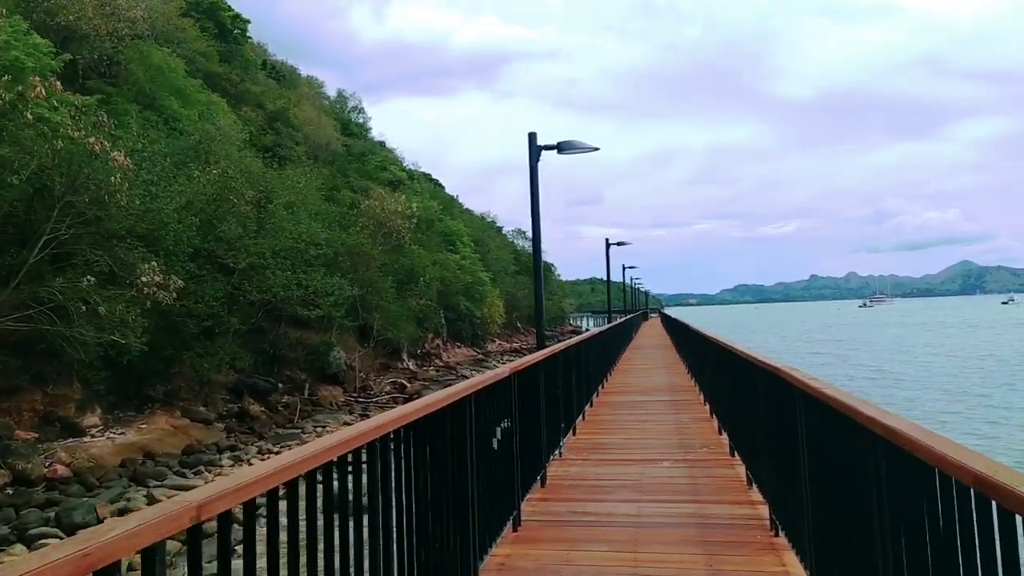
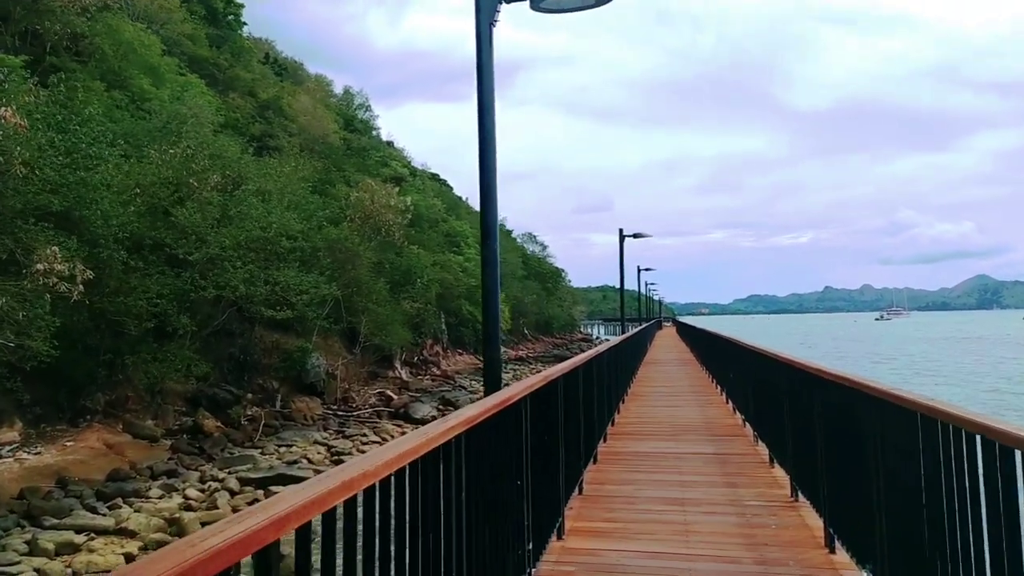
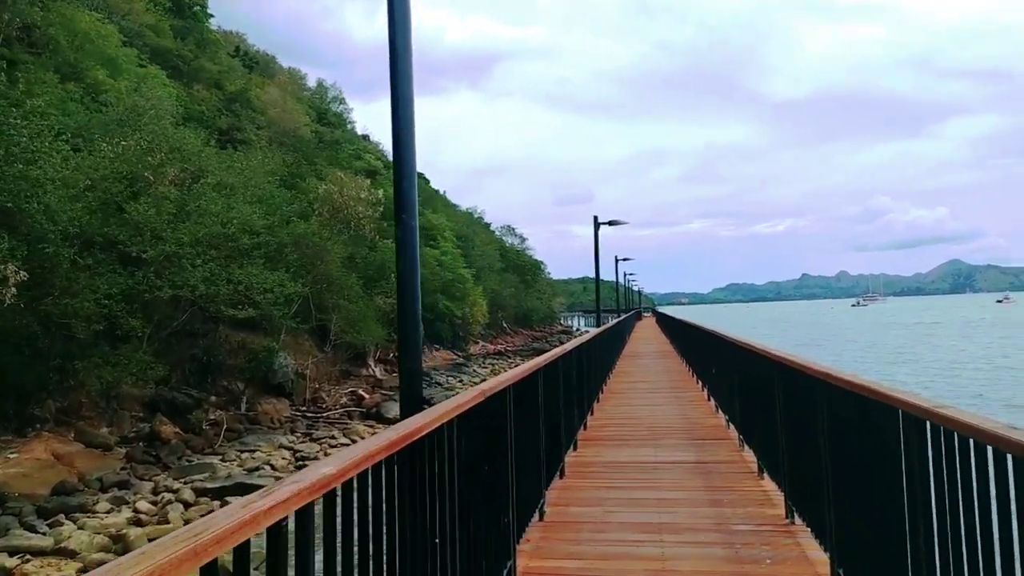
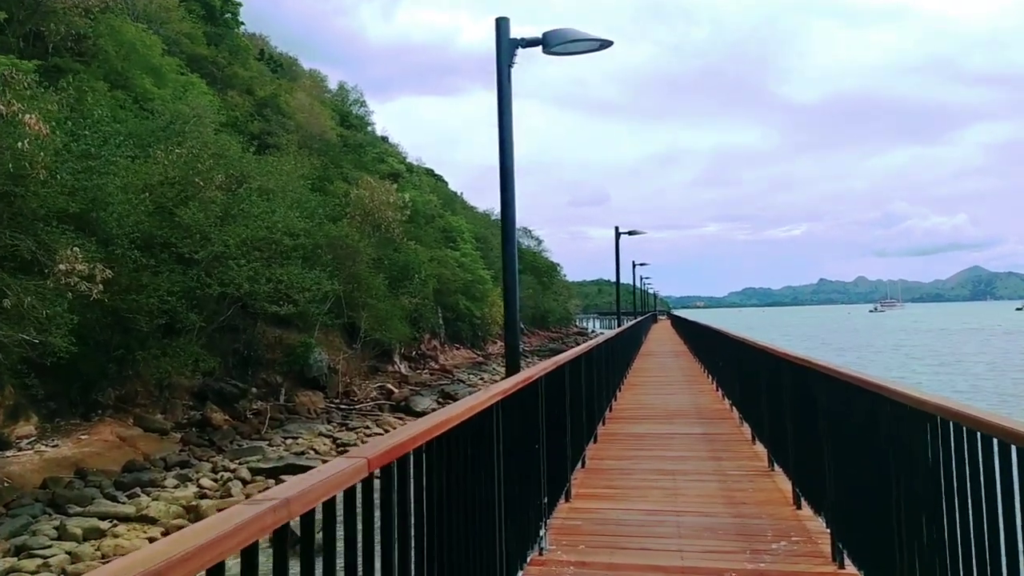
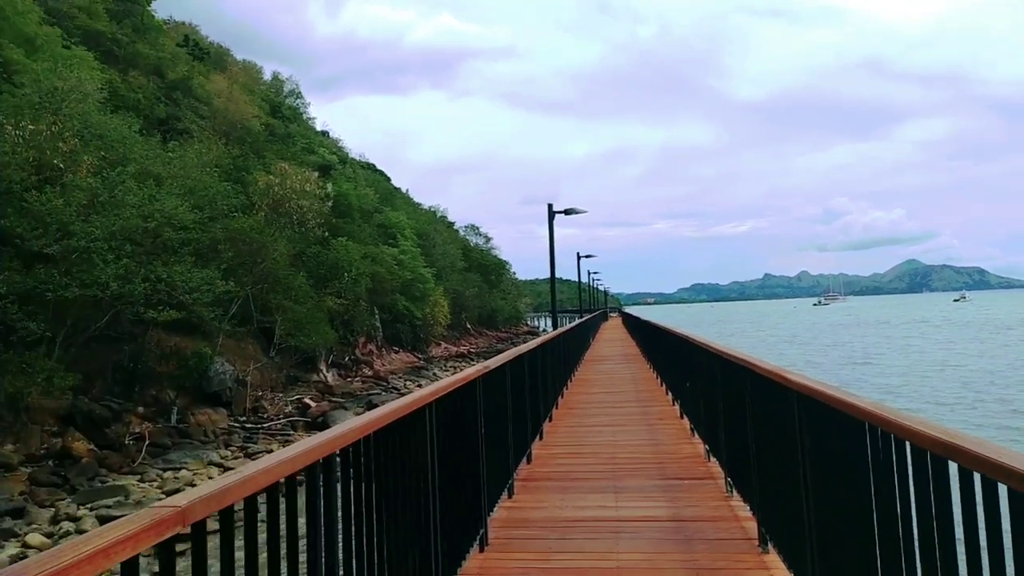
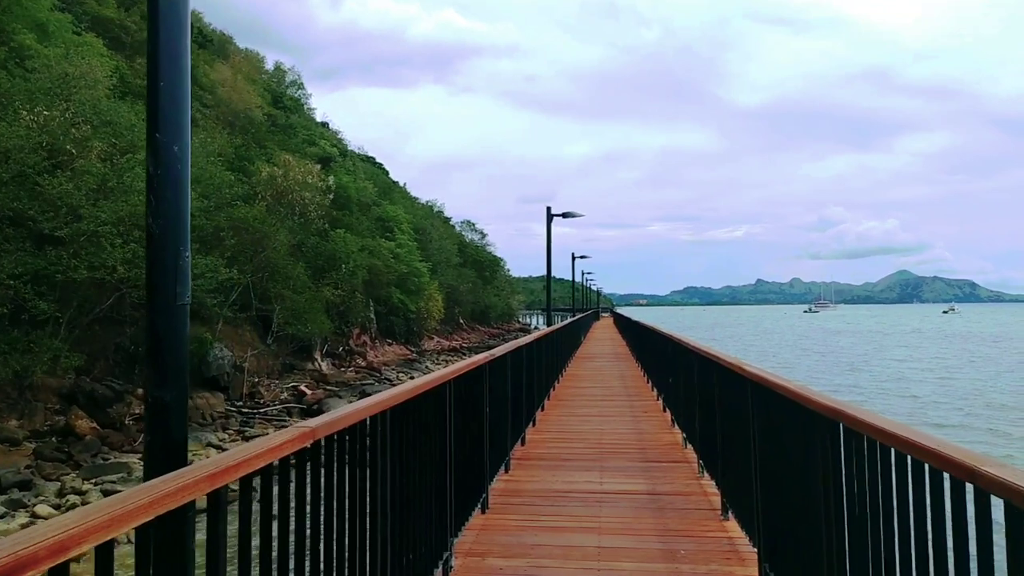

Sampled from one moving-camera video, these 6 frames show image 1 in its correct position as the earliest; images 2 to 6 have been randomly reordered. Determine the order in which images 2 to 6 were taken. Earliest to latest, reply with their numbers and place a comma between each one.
4, 2, 3, 6, 5
